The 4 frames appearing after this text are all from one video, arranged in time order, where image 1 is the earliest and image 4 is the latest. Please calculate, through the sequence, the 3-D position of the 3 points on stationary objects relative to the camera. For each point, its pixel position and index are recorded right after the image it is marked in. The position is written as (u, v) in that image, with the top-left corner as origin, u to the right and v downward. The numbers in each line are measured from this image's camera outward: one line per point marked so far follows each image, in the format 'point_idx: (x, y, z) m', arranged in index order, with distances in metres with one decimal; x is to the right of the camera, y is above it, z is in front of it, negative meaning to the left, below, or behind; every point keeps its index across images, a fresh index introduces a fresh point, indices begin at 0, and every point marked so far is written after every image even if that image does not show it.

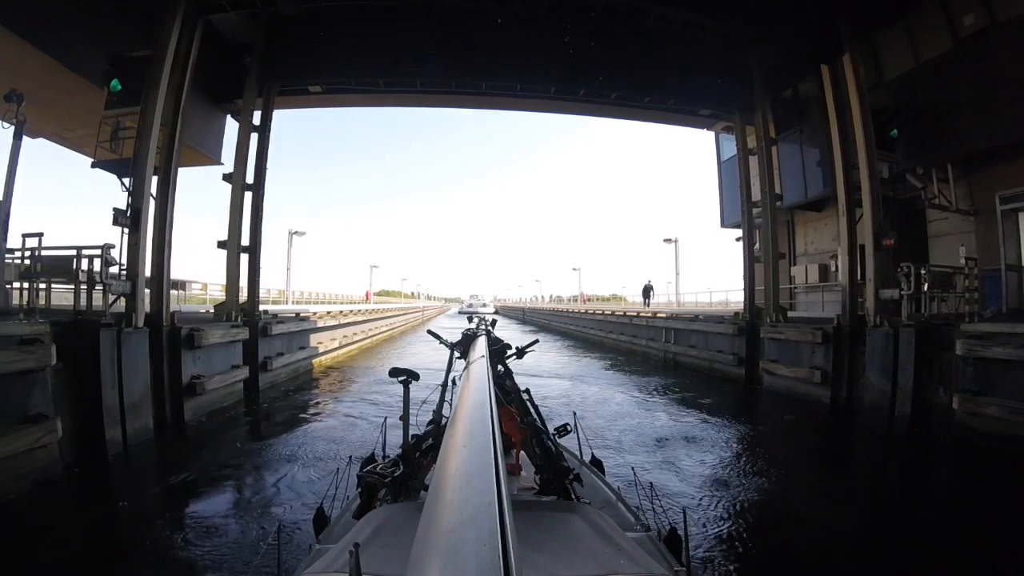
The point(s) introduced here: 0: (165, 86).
0: (-4.7, +2.7, +6.9) m
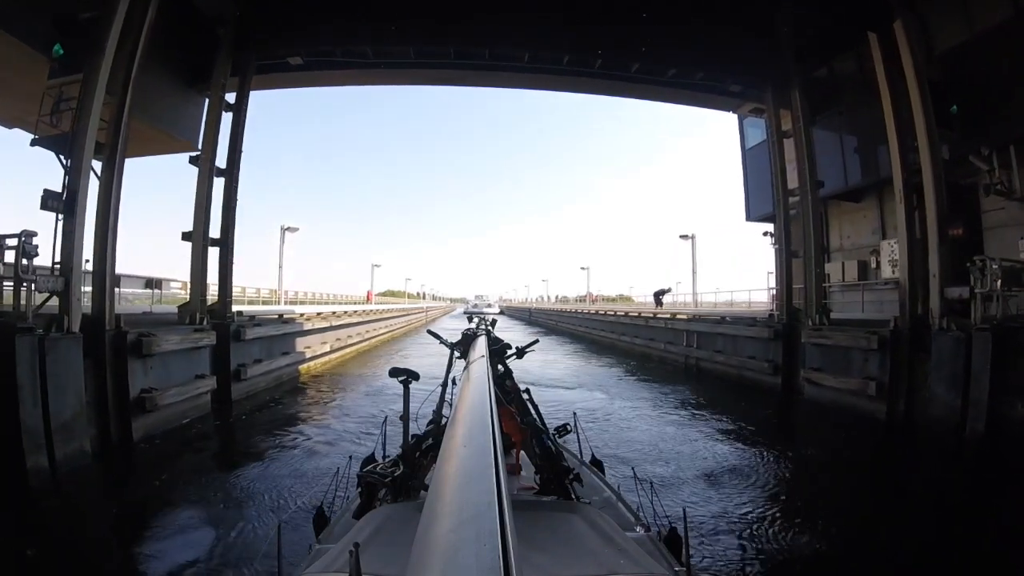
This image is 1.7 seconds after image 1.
0: (-4.7, +2.7, +5.9) m
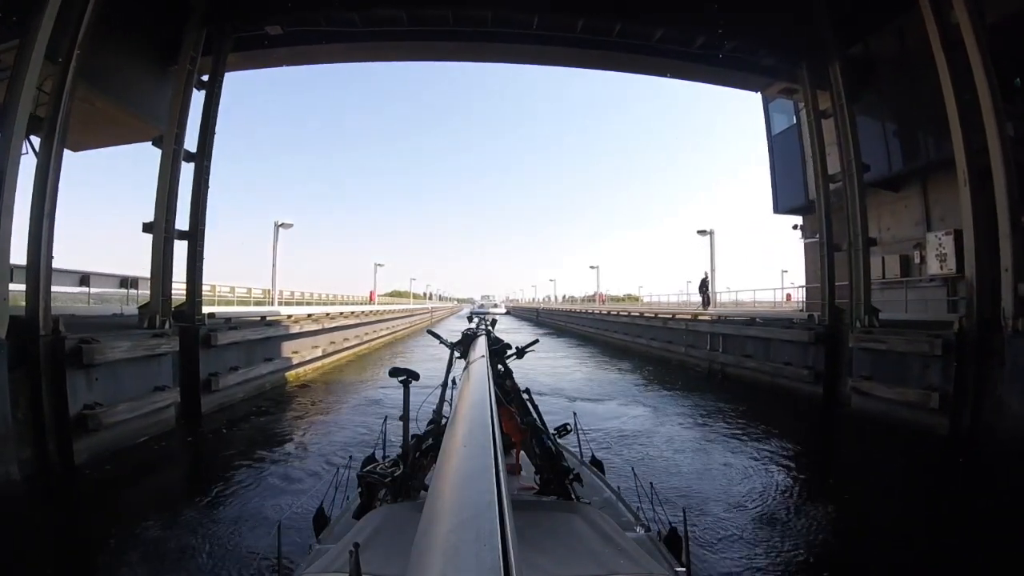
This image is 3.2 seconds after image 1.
0: (-4.6, +2.7, +5.1) m
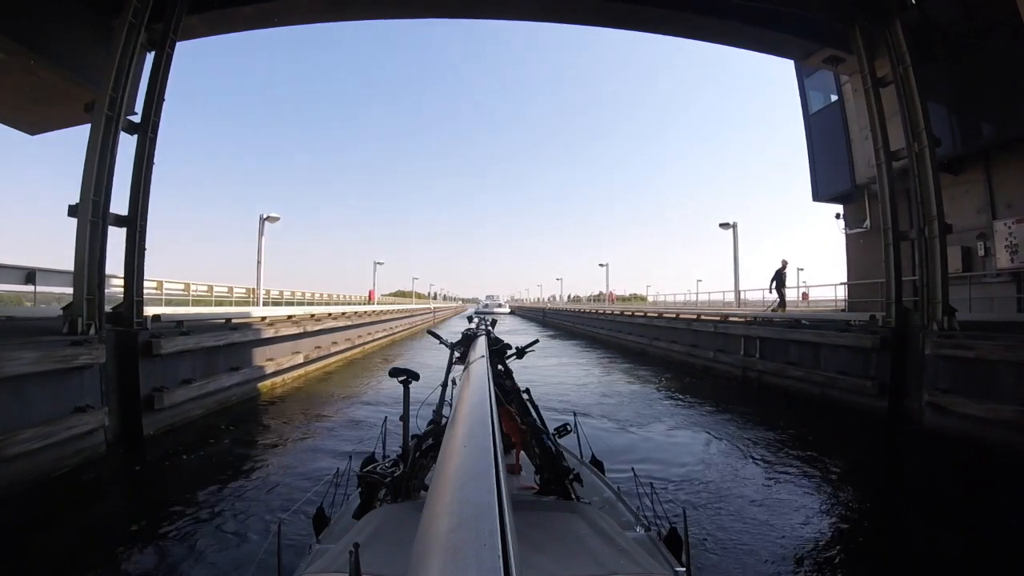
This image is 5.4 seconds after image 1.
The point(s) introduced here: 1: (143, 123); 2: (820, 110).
0: (-4.5, +2.8, +4.0) m
1: (-4.2, +1.9, +5.8) m
2: (+6.2, +3.6, +10.4) m
